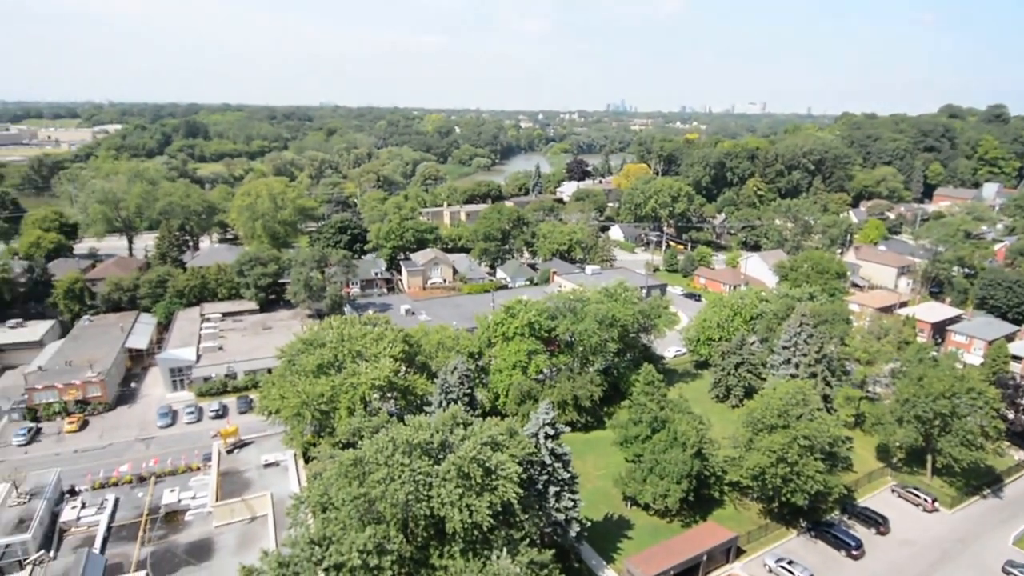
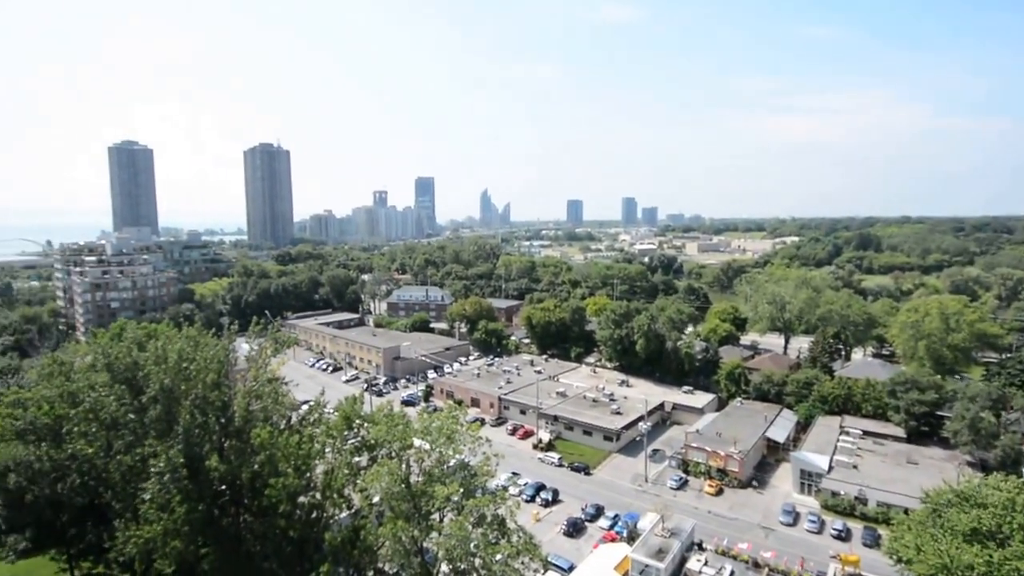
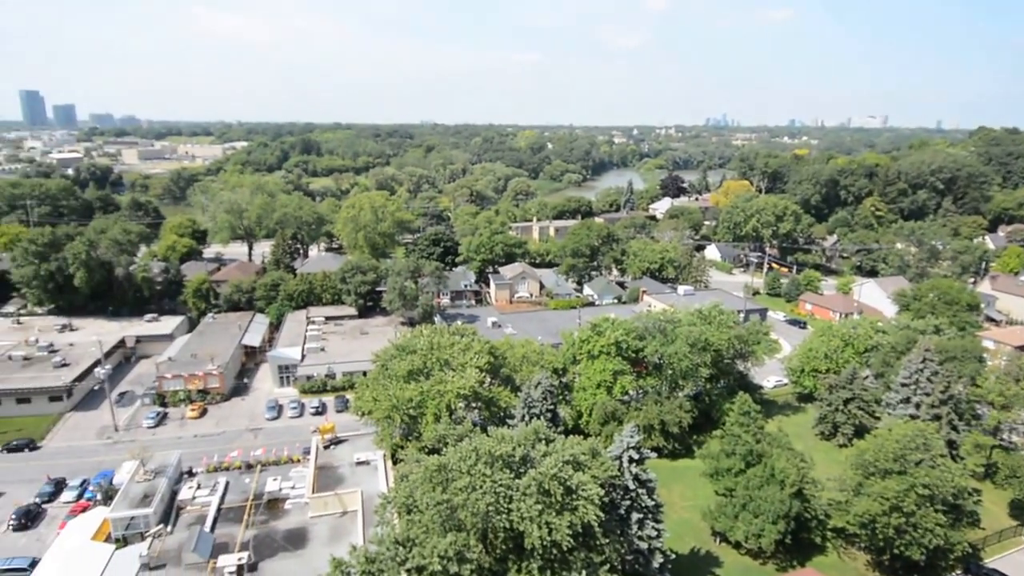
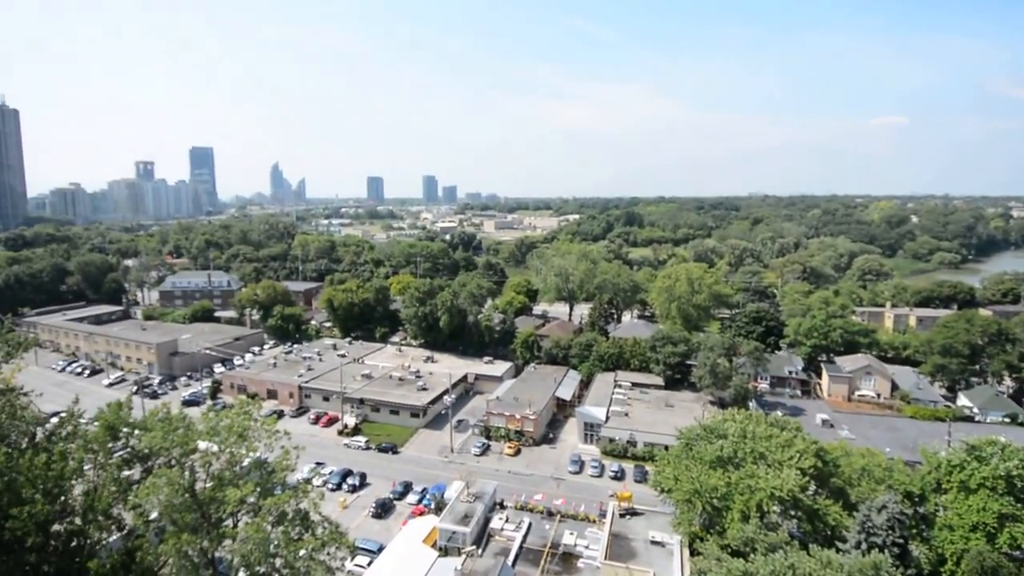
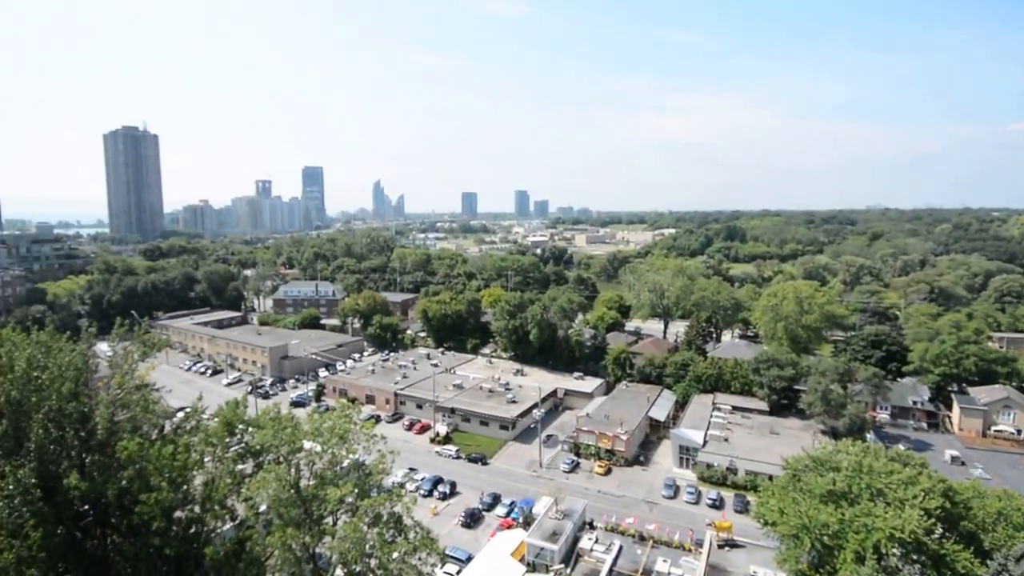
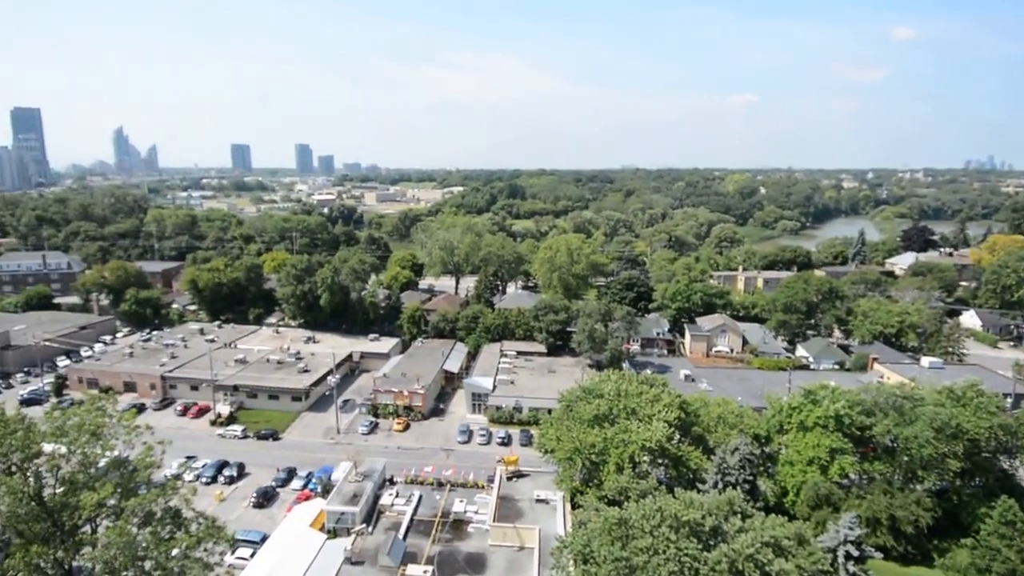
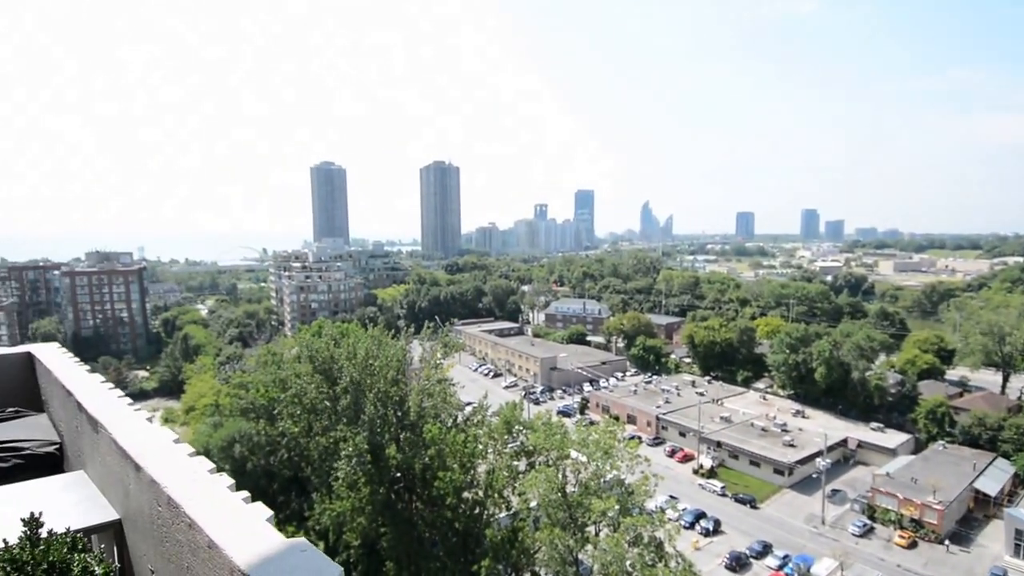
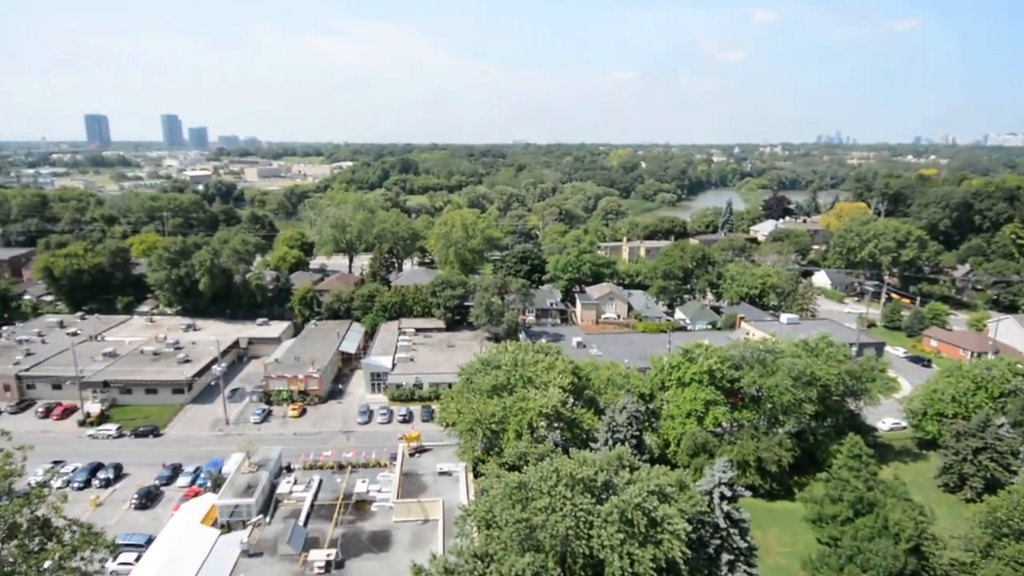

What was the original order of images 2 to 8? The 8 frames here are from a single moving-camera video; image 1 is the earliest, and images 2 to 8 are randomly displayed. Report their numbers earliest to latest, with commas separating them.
3, 8, 6, 4, 5, 2, 7
